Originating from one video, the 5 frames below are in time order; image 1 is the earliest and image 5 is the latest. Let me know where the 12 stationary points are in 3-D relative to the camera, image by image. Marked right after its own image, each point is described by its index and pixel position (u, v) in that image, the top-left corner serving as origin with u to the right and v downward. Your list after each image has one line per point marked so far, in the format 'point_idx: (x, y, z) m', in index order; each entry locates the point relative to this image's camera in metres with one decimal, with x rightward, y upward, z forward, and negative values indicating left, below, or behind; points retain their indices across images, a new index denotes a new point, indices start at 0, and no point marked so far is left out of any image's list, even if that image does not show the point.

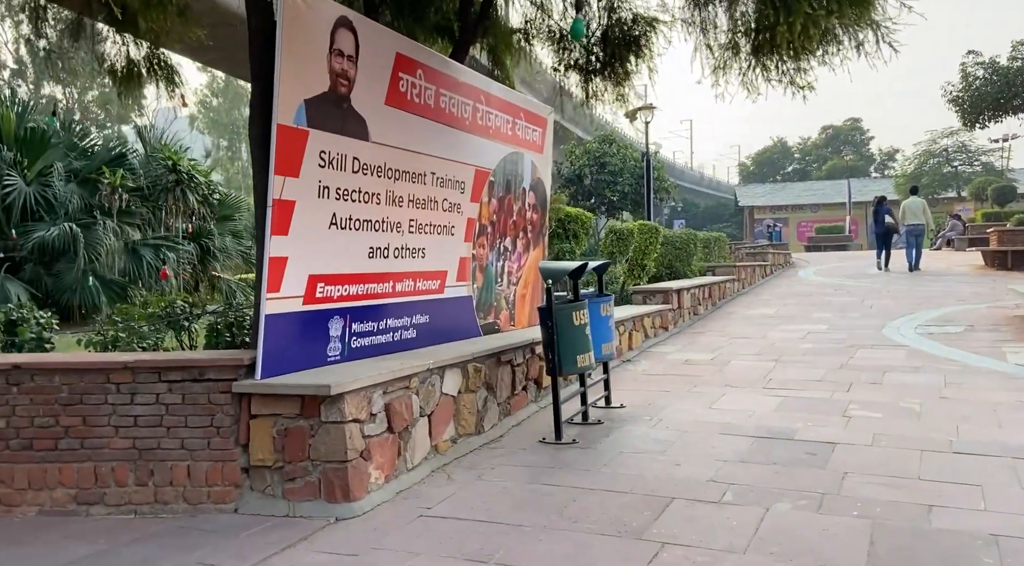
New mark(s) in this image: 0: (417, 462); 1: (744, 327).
0: (-0.5, -1.0, +4.2) m
1: (+3.2, -0.6, +10.6) m
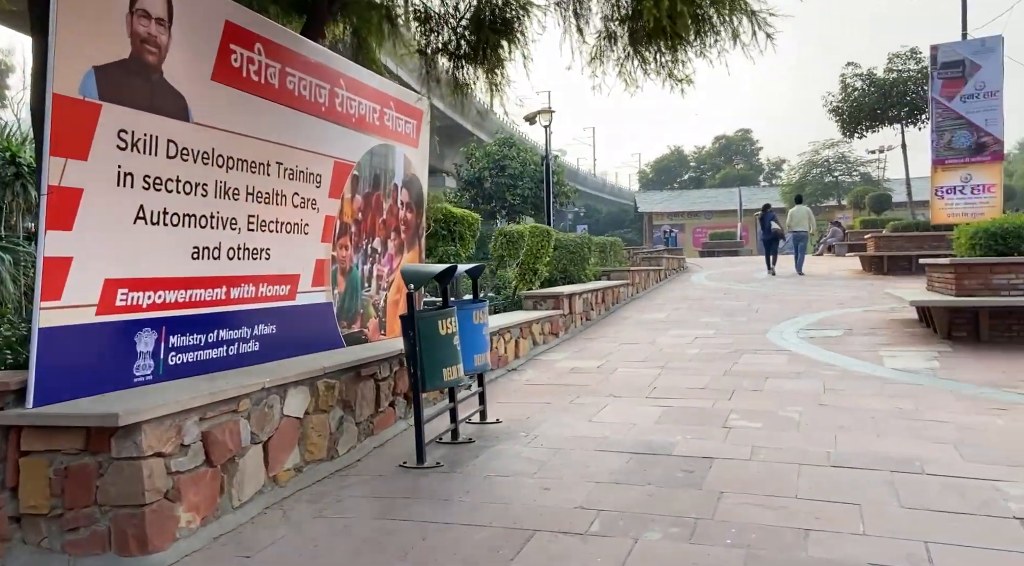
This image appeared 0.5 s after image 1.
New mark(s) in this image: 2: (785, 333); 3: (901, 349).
0: (-1.2, -1.0, +3.6) m
1: (+1.6, -0.7, +10.4) m
2: (+3.4, -0.6, +9.6) m
3: (+4.0, -0.7, +8.0) m
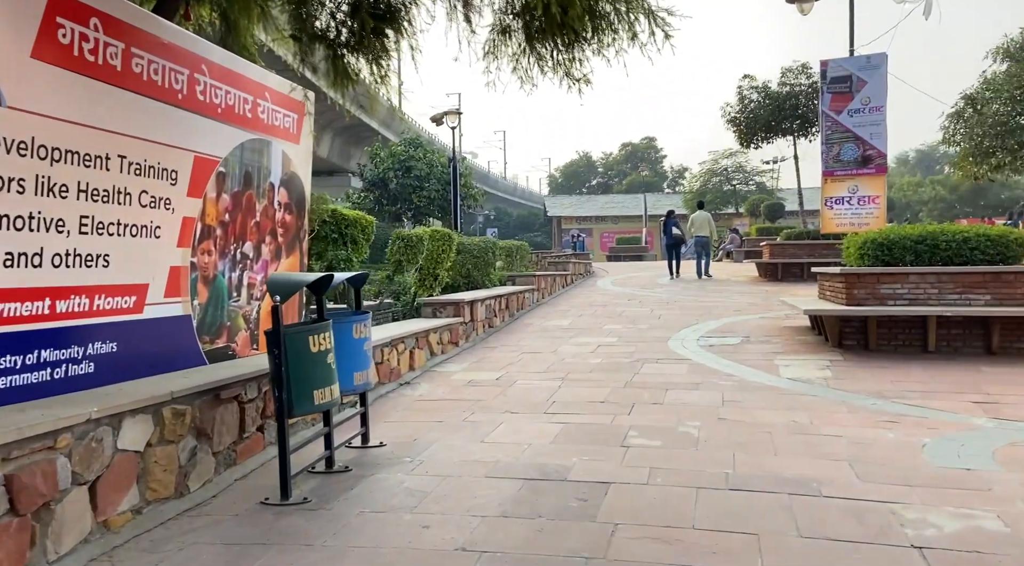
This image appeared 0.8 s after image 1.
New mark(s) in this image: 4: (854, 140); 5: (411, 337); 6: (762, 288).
0: (-1.8, -1.1, +3.1) m
1: (+0.3, -0.8, +10.1) m
2: (+2.1, -0.7, +9.5) m
3: (+3.0, -0.8, +8.0) m
4: (+5.8, +2.4, +13.1) m
5: (-1.0, -0.5, +7.7) m
6: (+5.3, -0.1, +16.2) m
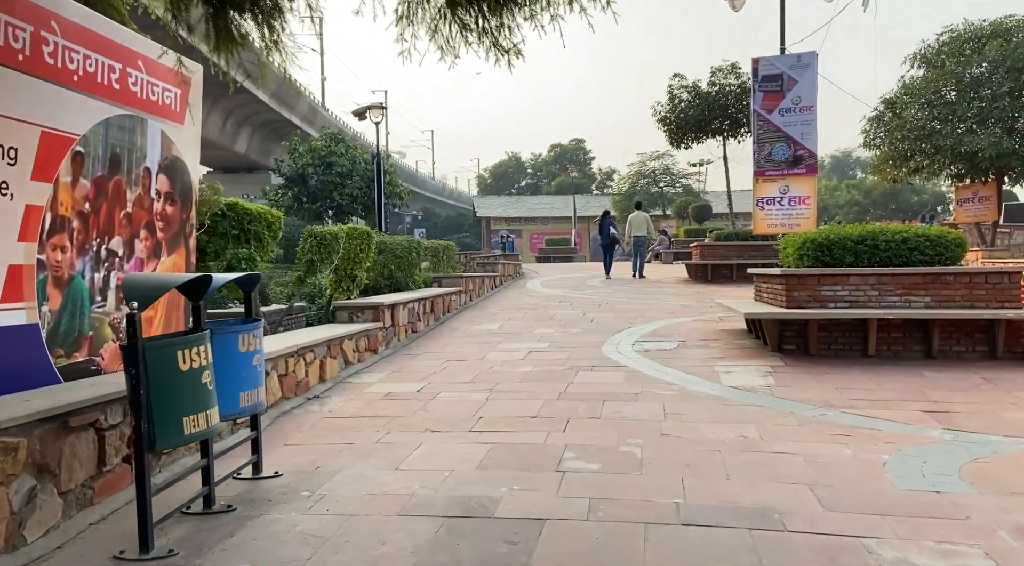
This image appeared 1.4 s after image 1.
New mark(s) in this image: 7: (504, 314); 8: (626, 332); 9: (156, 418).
0: (-2.1, -1.1, +2.3) m
1: (-0.6, -0.8, +9.4) m
2: (+1.3, -0.7, +9.0) m
3: (+2.2, -0.8, +7.6) m
4: (+4.6, +2.4, +13.0) m
5: (-1.7, -0.6, +6.9) m
6: (+3.7, -0.1, +16.0) m
7: (-0.1, -0.5, +12.8) m
8: (+1.5, -0.6, +10.0) m
9: (-1.5, -0.6, +3.3) m
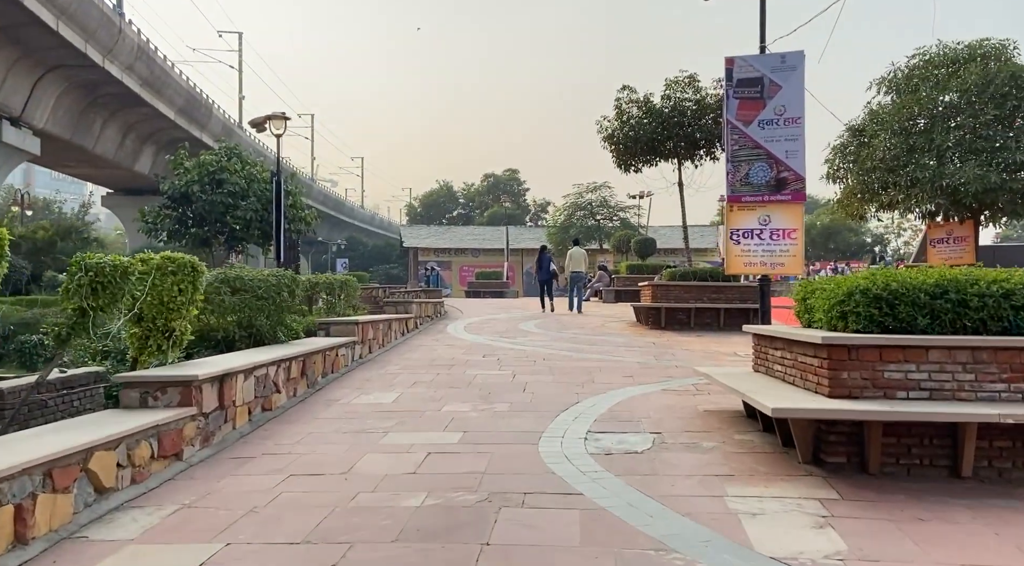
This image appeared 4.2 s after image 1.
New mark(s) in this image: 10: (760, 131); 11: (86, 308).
0: (-2.3, -1.3, -1.0) m
1: (-1.5, -1.3, +6.3) m
2: (+0.4, -1.3, +6.0) m
3: (+1.5, -1.3, +4.7) m
4: (+3.4, +1.7, +10.4) m
5: (-2.4, -0.9, +3.7) m
6: (+2.3, -1.0, +13.2) m
7: (-1.3, -1.2, +9.7) m
8: (+0.6, -1.2, +7.1) m
9: (-1.9, -0.8, +0.1) m
10: (+3.4, +2.1, +10.4) m
11: (-3.2, -0.2, +6.0) m
